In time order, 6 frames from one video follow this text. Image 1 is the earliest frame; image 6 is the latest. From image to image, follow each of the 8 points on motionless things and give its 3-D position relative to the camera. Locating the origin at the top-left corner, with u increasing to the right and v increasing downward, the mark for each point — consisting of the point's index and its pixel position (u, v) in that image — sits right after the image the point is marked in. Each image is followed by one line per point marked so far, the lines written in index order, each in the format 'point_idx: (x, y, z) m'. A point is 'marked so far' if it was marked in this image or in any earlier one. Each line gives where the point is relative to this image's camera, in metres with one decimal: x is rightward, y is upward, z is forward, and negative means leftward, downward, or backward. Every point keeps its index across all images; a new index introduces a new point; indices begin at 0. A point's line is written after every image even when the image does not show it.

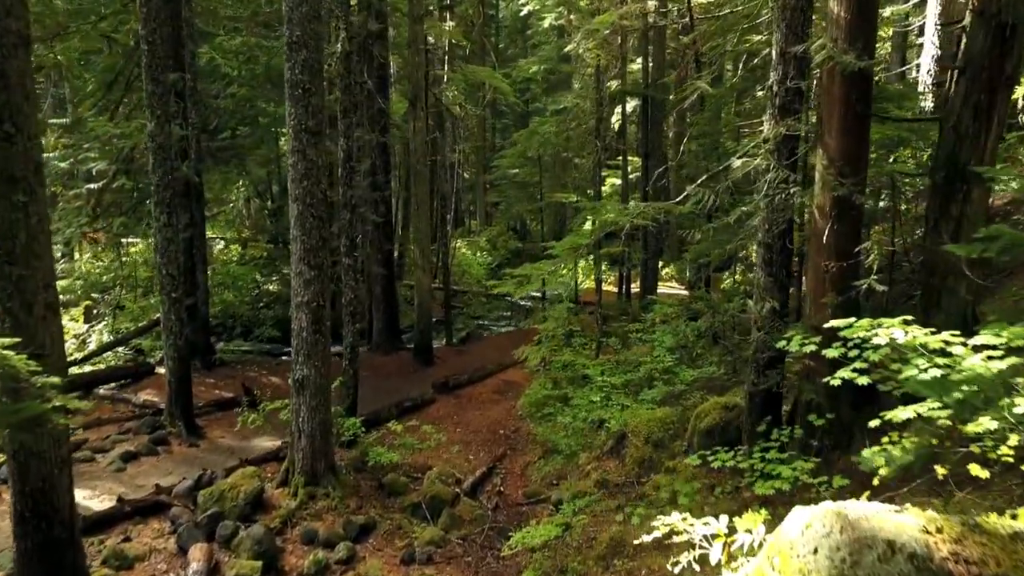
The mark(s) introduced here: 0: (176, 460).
0: (-5.3, -2.7, +9.7) m
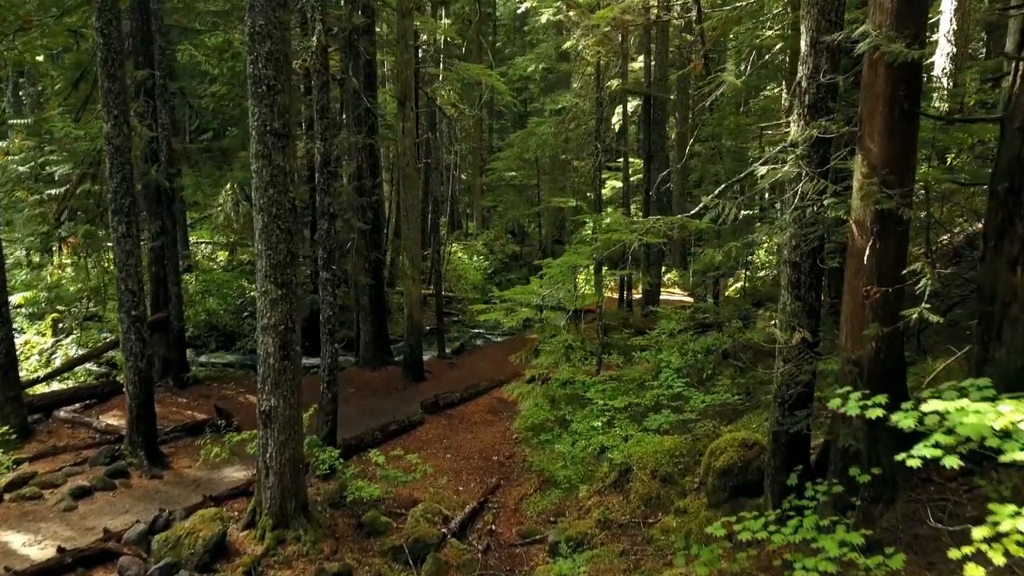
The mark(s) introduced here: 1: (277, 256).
0: (-5.4, -3.0, +8.8) m
1: (-2.8, +0.4, +7.4) m
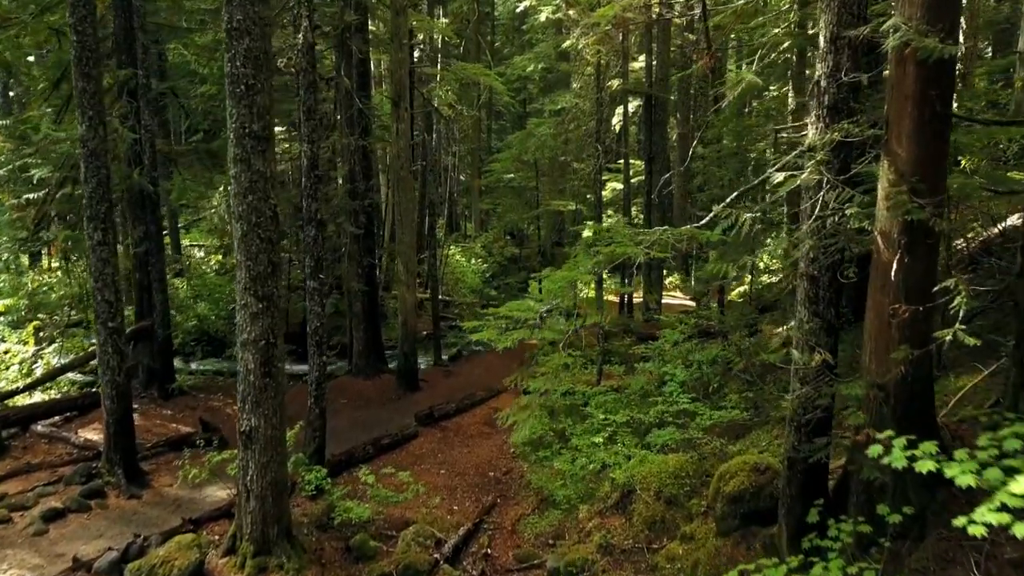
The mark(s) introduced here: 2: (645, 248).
0: (-5.4, -3.1, +8.4) m
1: (-2.9, +0.2, +7.0) m
2: (+1.3, +0.4, +6.2) m
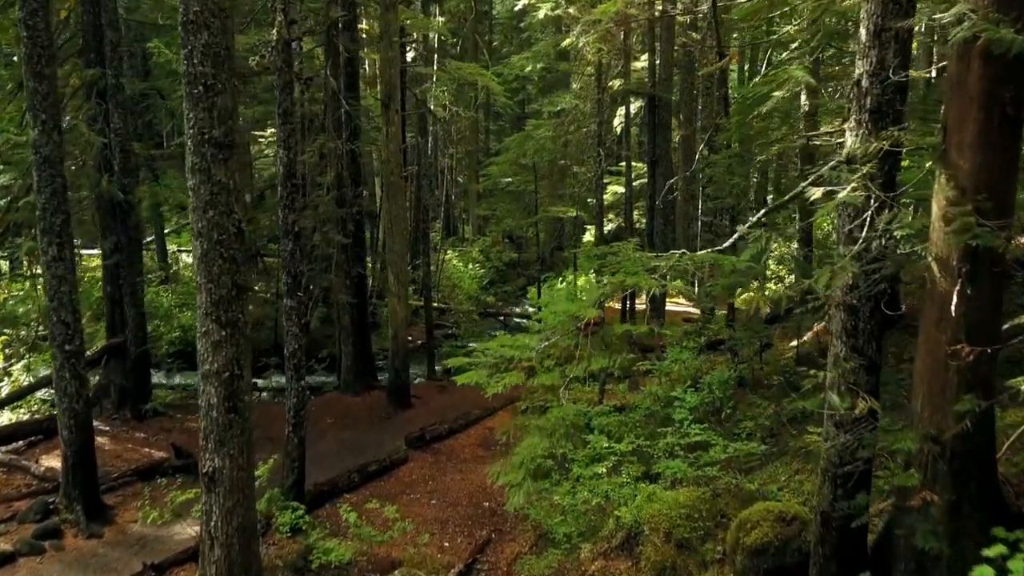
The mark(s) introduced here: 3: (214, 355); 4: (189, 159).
0: (-5.5, -3.4, +7.6) m
1: (-2.9, 0.0, +6.2) m
2: (+1.3, +0.2, +5.5) m
3: (-3.0, -0.7, +6.3) m
4: (-3.2, +1.3, +6.1) m
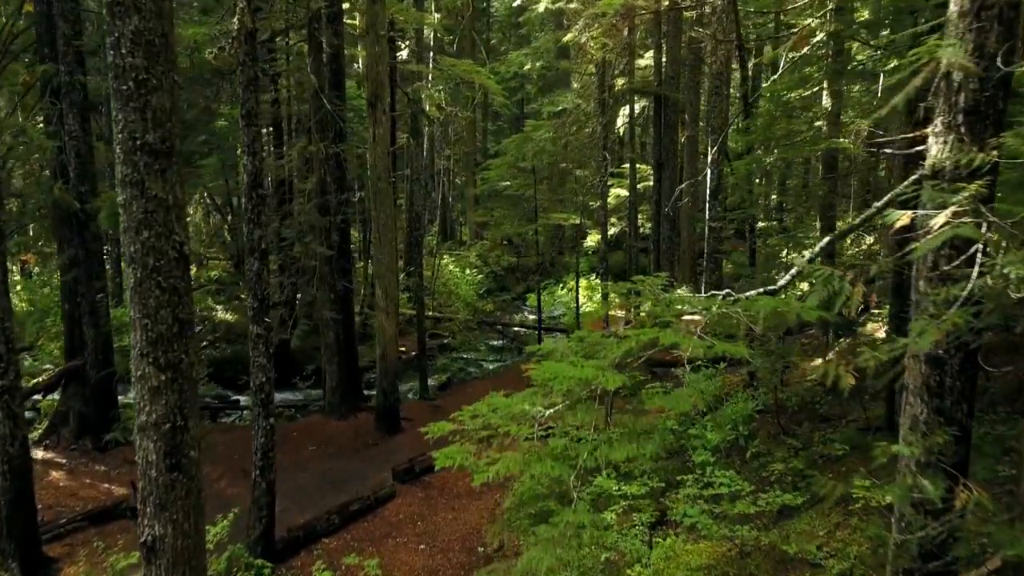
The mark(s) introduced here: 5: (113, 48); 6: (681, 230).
0: (-5.5, -3.7, +6.6) m
1: (-2.9, -0.3, +5.2) m
2: (+1.2, -0.1, +4.5) m
3: (-3.0, -1.0, +5.3) m
4: (-3.2, +1.0, +5.1) m
5: (-3.1, +1.9, +4.9) m
6: (+5.1, +1.8, +18.7) m
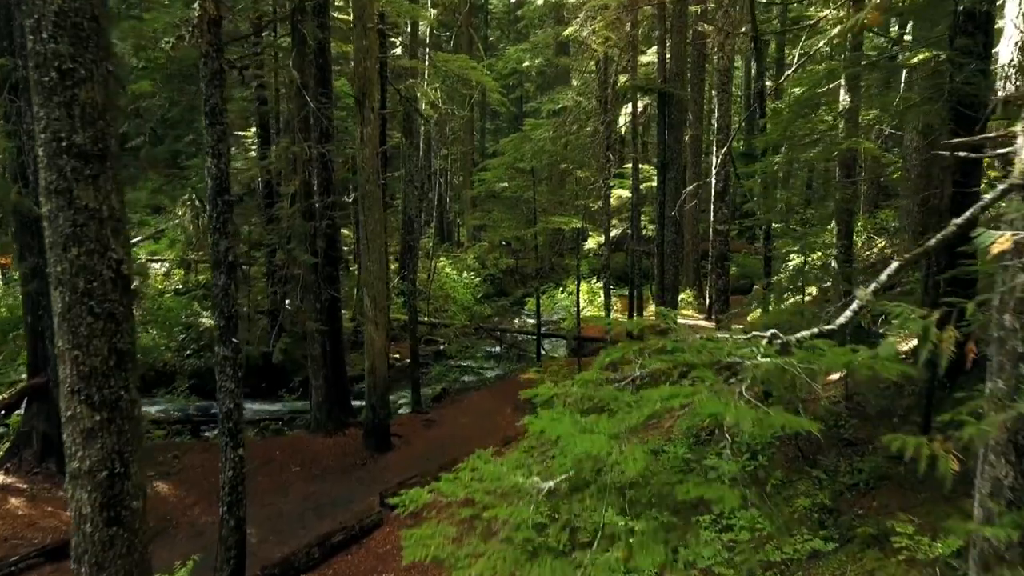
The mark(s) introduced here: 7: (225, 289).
0: (-5.6, -3.8, +5.8) m
1: (-3.0, -0.5, +4.4) m
2: (+1.2, -0.3, +3.7) m
3: (-3.1, -1.2, +4.5) m
4: (-3.2, +0.8, +4.3) m
5: (-3.2, +1.7, +4.1) m
6: (+5.0, +1.6, +17.9) m
7: (-3.2, 0.0, +6.9) m
